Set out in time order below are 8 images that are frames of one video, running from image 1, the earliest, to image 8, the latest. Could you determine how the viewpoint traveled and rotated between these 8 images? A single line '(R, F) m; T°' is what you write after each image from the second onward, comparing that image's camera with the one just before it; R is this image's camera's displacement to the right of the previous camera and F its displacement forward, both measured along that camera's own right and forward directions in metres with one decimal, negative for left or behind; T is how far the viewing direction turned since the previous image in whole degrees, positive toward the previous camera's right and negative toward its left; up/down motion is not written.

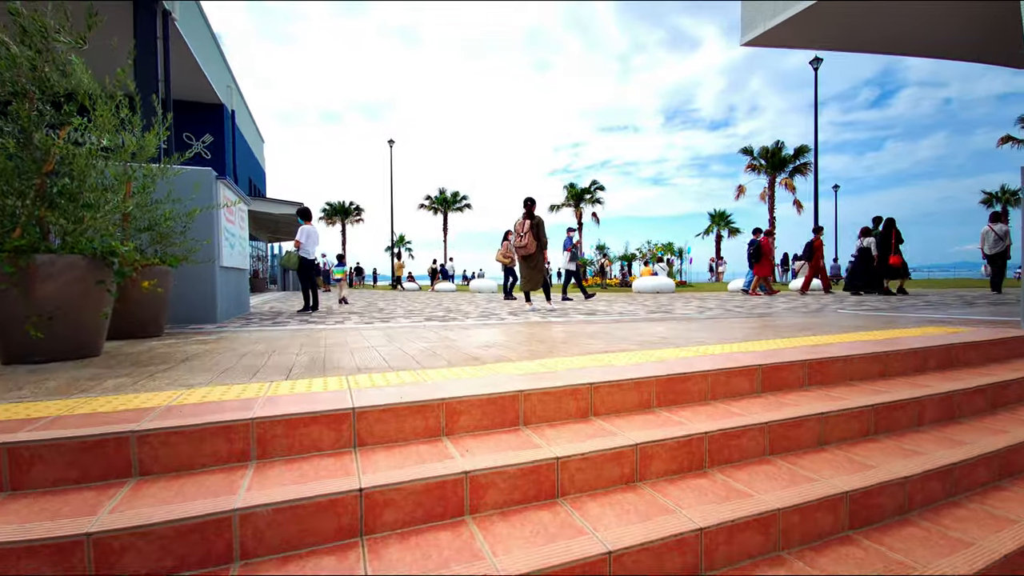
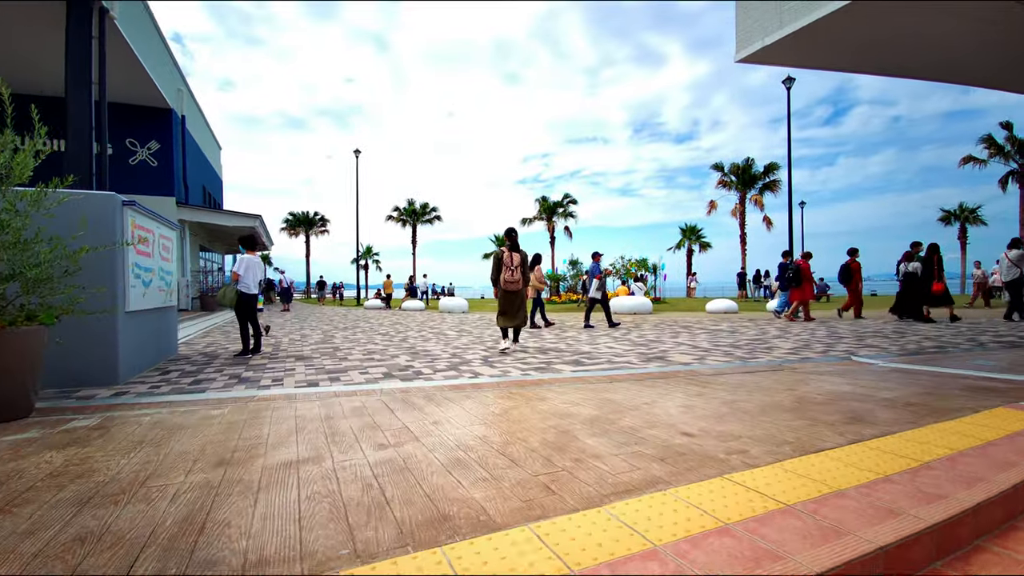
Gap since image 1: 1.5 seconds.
(0.0, +0.9) m; +3°
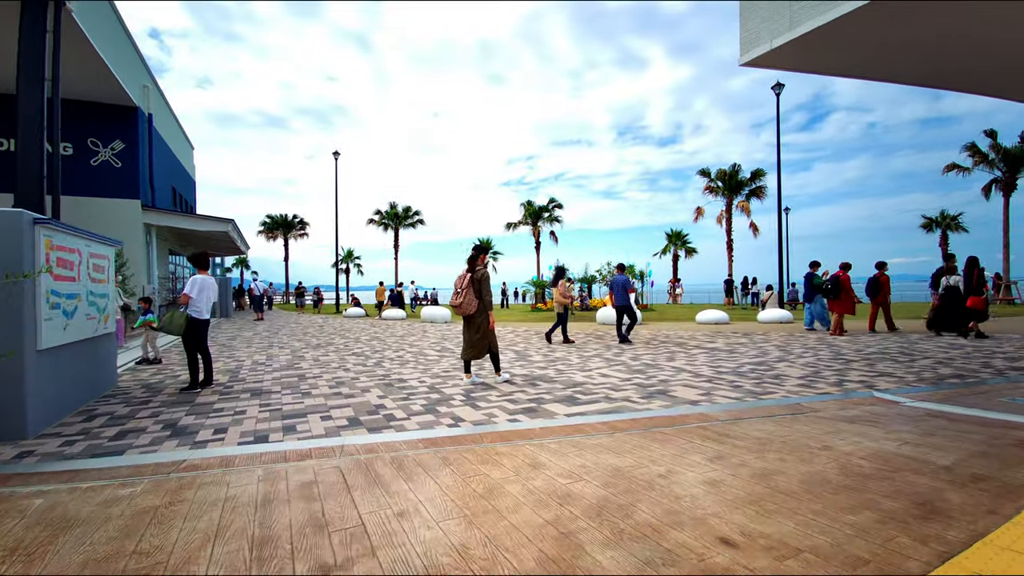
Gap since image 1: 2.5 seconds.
(0.0, +0.7) m; +2°
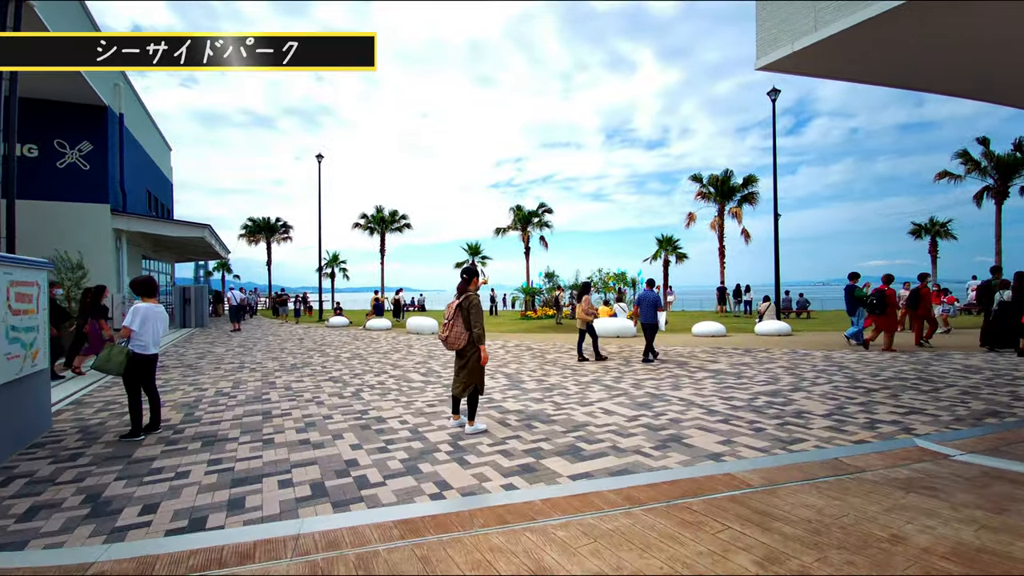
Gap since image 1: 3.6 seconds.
(-0.1, +0.7) m; +1°
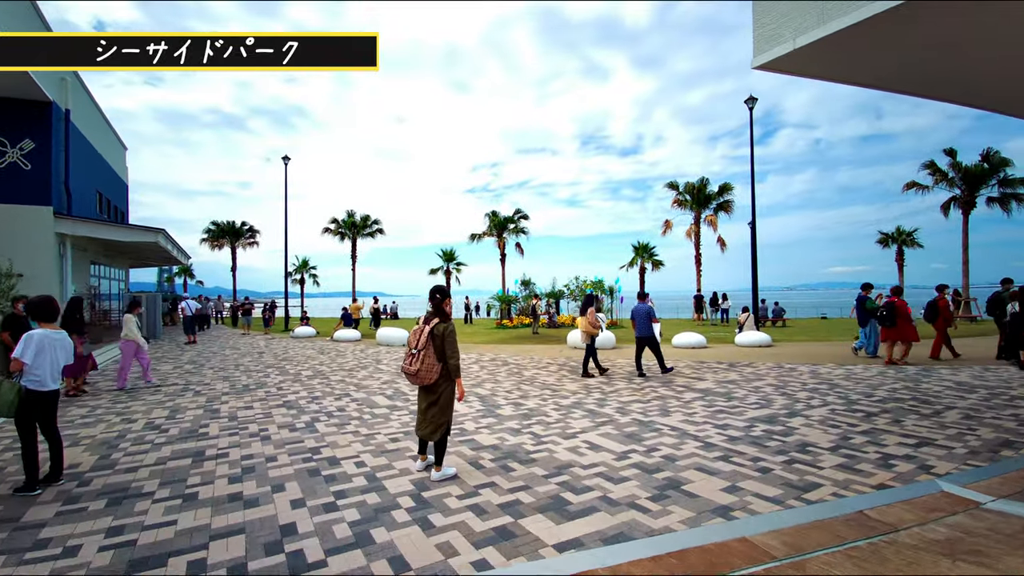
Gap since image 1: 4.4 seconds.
(0.0, +0.7) m; +3°
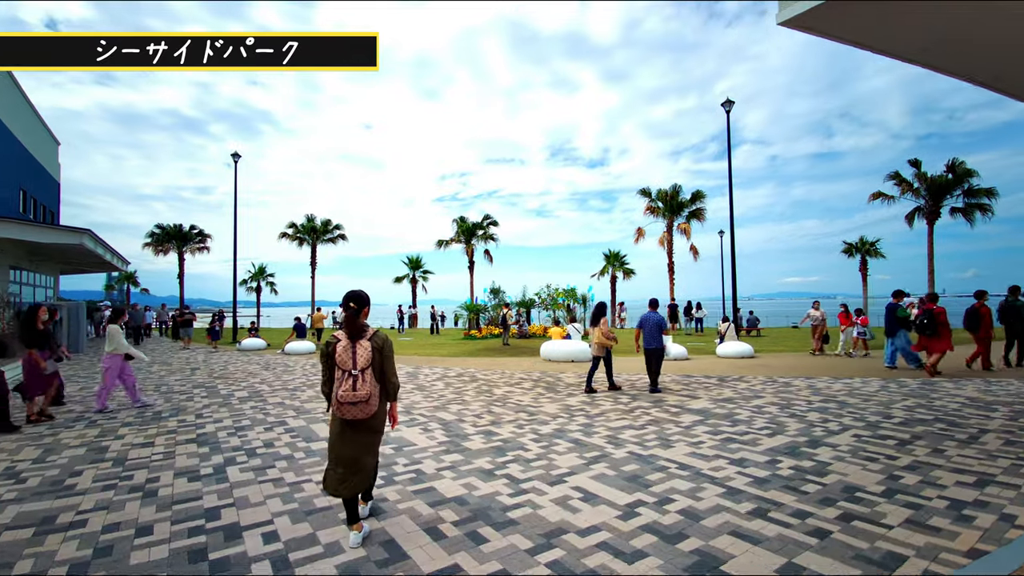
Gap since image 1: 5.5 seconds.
(0.0, +1.2) m; +4°
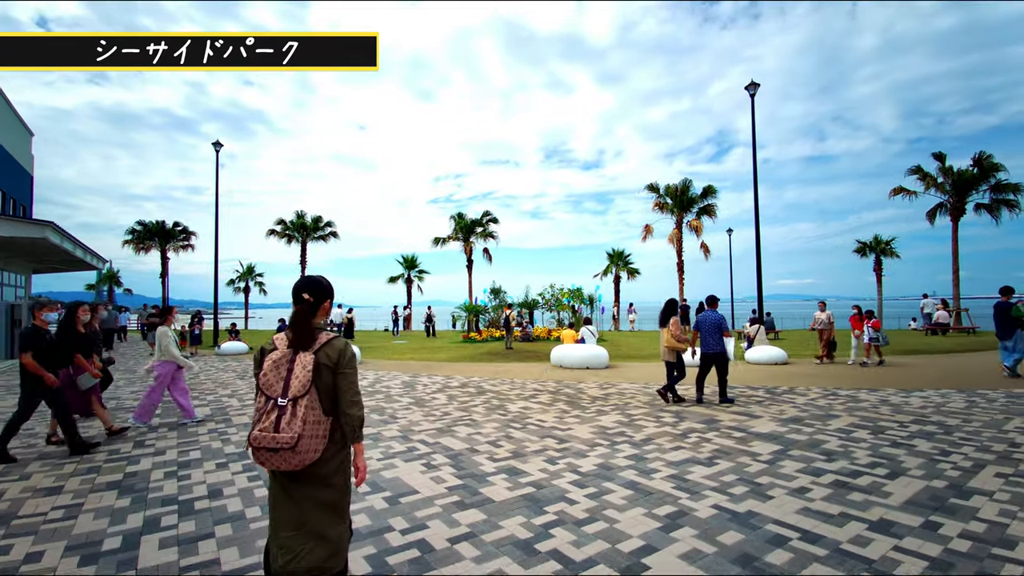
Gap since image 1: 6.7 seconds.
(-0.4, +1.5) m; +1°
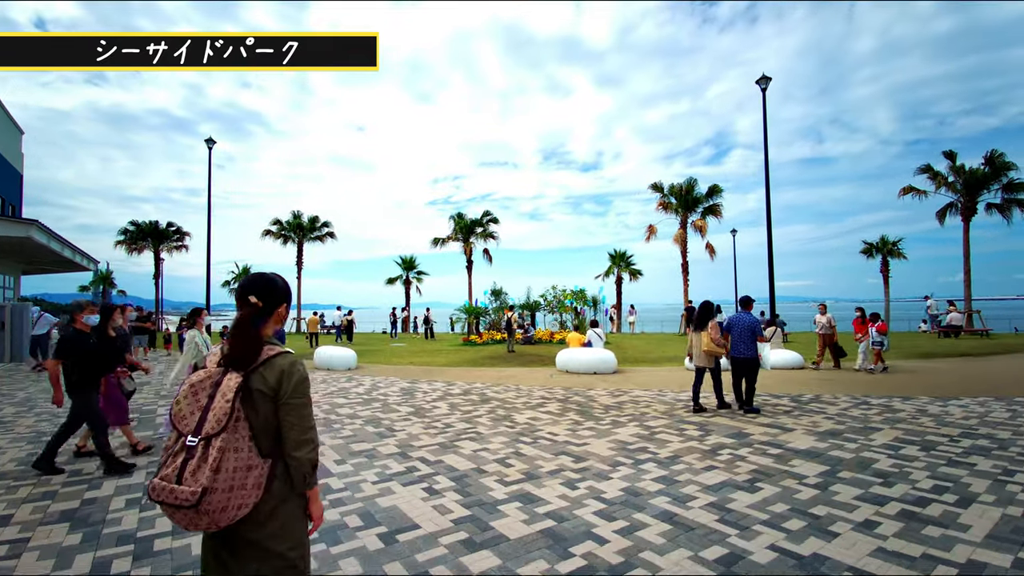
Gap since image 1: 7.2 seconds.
(-0.1, +0.6) m; 0°
